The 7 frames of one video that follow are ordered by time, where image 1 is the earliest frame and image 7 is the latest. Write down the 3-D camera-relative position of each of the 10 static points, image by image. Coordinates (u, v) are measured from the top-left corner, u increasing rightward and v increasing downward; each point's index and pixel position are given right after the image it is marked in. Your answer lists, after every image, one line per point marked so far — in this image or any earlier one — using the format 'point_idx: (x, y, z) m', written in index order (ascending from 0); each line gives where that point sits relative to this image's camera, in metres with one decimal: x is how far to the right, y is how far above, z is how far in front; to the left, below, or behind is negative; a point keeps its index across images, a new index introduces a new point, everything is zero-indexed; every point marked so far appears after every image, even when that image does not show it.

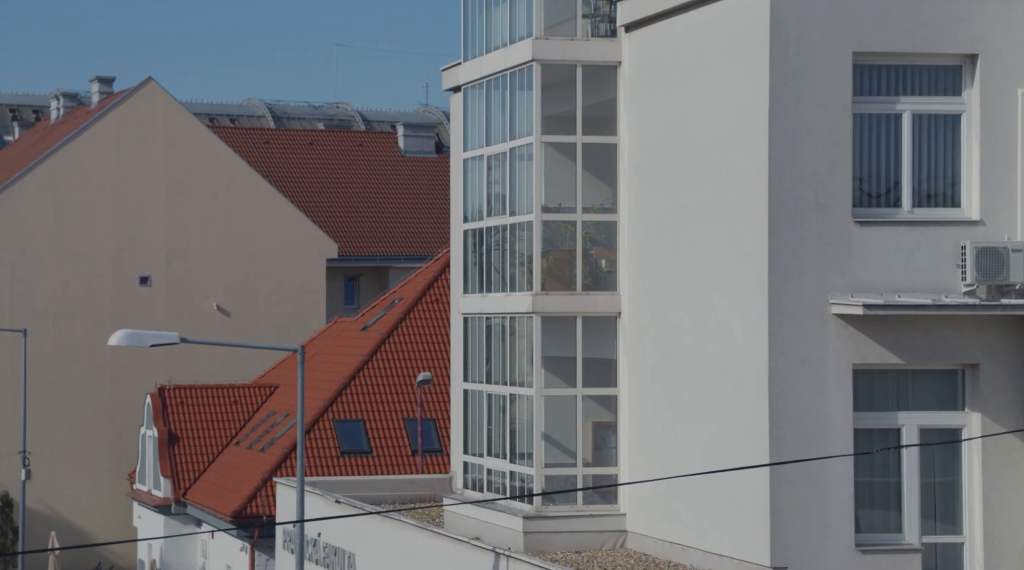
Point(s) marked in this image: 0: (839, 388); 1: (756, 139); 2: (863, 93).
0: (+3.3, -1.1, +19.7) m
1: (+2.5, +1.5, +19.9) m
2: (+3.6, +2.0, +19.9) m
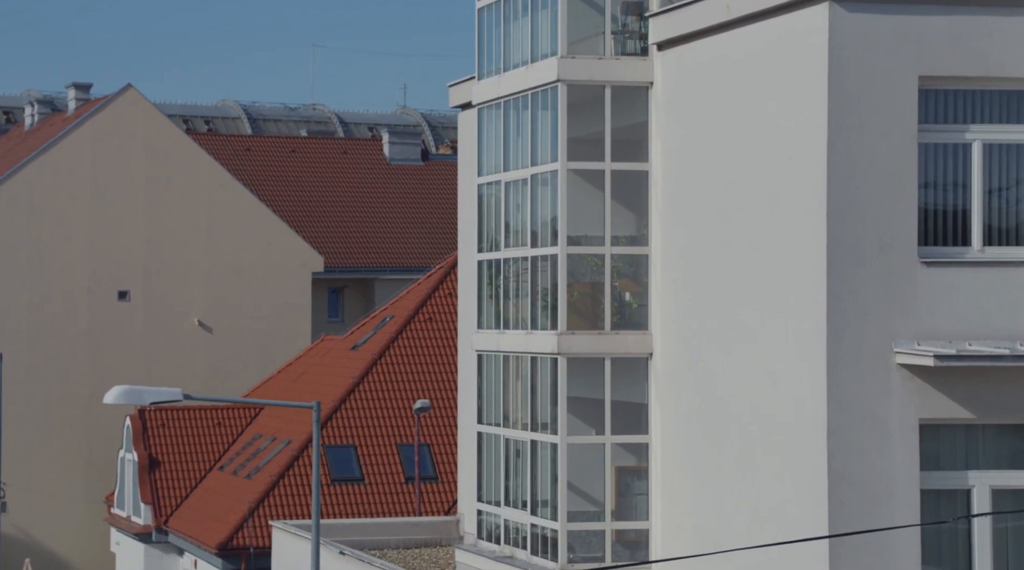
0: (+3.7, -1.5, +18.0) m
1: (+2.8, +1.1, +18.1) m
2: (+3.9, +1.5, +18.2) m
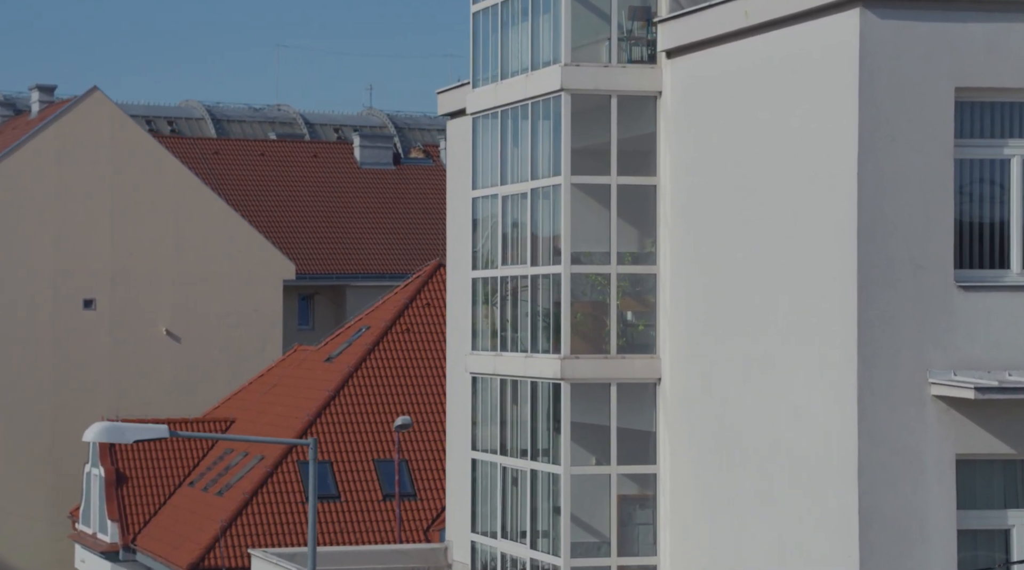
0: (+3.7, -1.7, +16.8) m
1: (+2.9, +0.8, +16.9) m
2: (+4.0, +1.3, +17.1) m
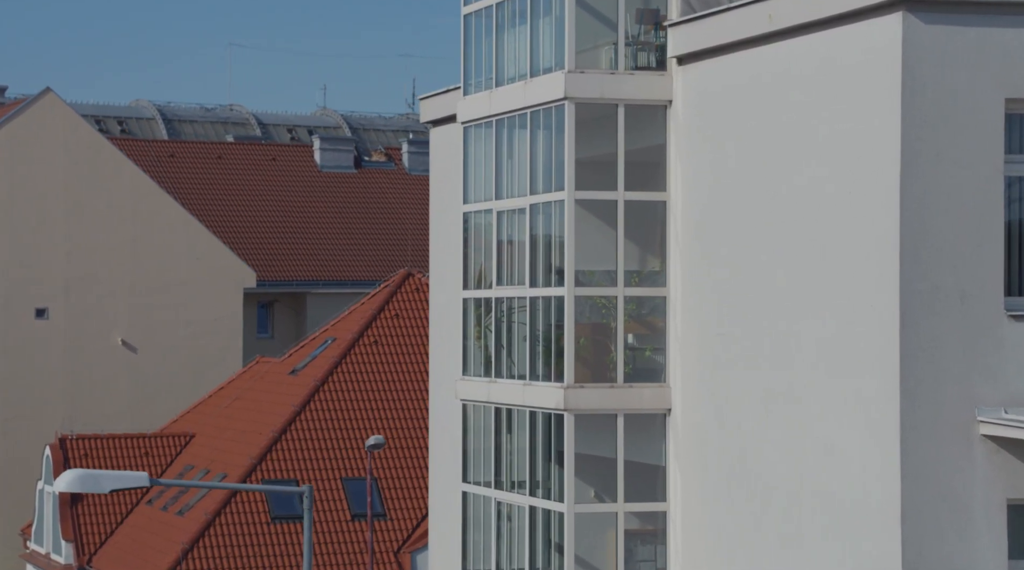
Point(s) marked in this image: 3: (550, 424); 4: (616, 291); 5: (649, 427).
0: (+3.8, -1.9, +15.5) m
1: (+3.0, +0.6, +15.5) m
2: (+4.1, +1.1, +15.7) m
3: (+0.4, -1.4, +19.4) m
4: (+1.0, -0.1, +19.1) m
5: (+1.4, -1.4, +19.2) m
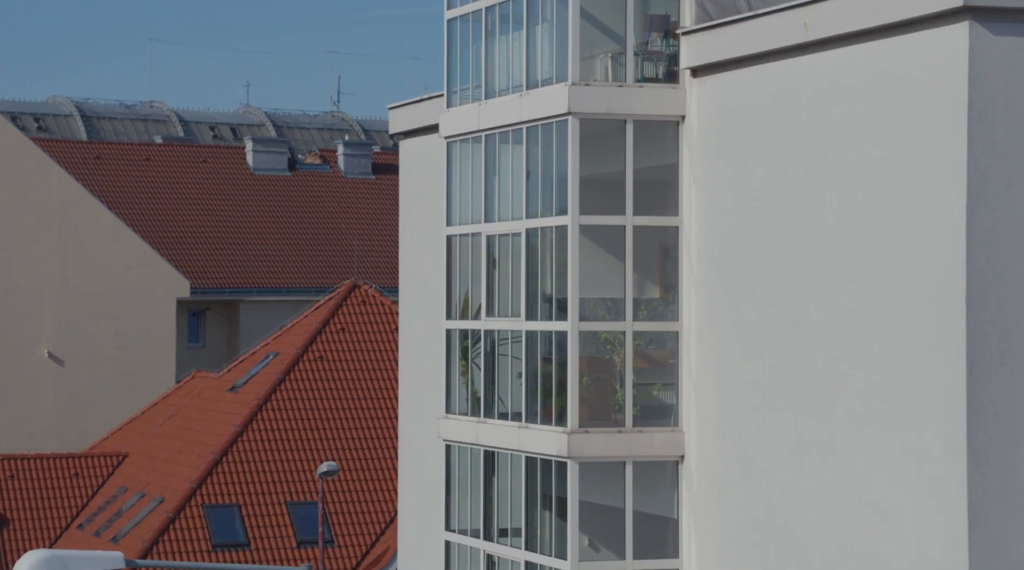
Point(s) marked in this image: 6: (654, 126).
0: (+3.9, -2.3, +13.8) m
1: (+3.1, +0.3, +13.9) m
2: (+4.2, +0.8, +14.1) m
3: (+0.3, -1.7, +17.6) m
4: (+1.0, -0.4, +17.3) m
5: (+1.3, -1.7, +17.4) m
6: (+1.3, +1.4, +17.4) m
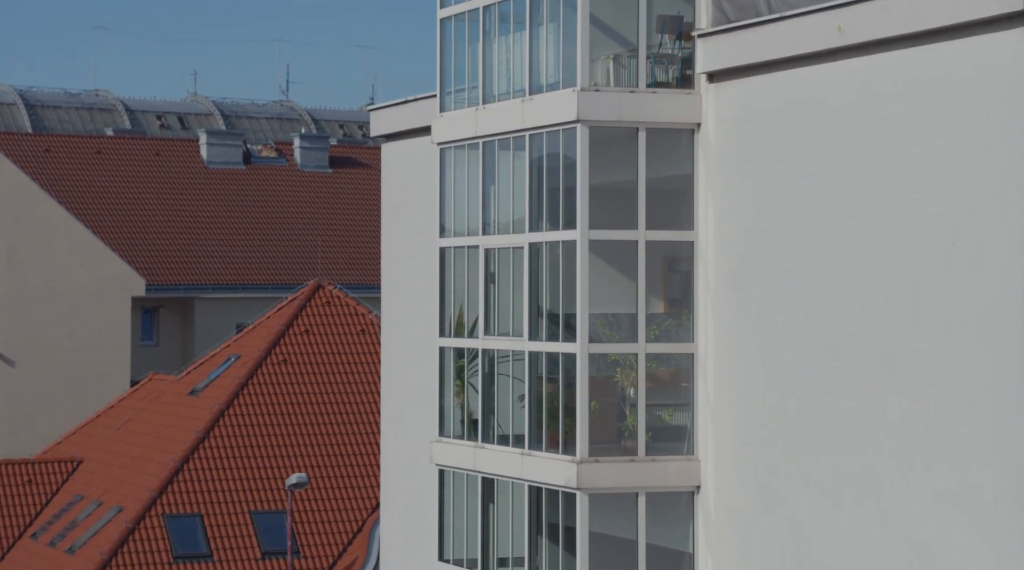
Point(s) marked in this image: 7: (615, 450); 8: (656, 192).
0: (+4.1, -2.4, +12.9) m
1: (+3.2, +0.1, +12.8) m
2: (+4.3, +0.6, +13.1) m
3: (+0.4, -1.9, +16.5) m
4: (+1.0, -0.5, +16.3) m
5: (+1.4, -1.9, +16.4) m
6: (+1.3, +1.3, +16.3) m
7: (+0.9, -1.4, +16.2) m
8: (+1.2, +0.8, +16.3) m
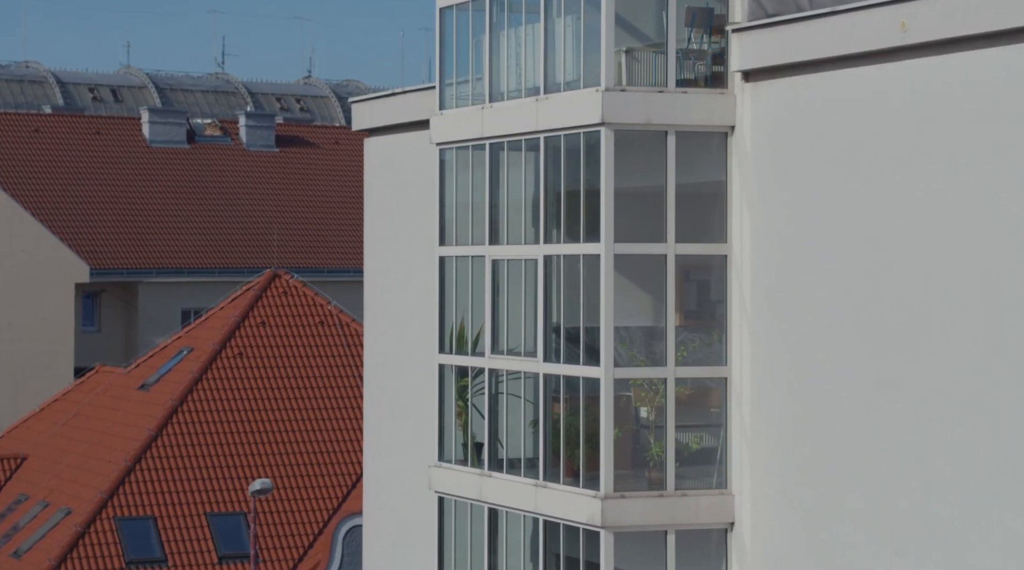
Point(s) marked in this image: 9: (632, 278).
0: (+4.3, -2.6, +11.6) m
1: (+3.5, -0.1, +11.5) m
2: (+4.6, +0.4, +11.8) m
3: (+0.5, -2.0, +15.1) m
4: (+1.2, -0.7, +14.9) m
5: (+1.5, -2.0, +15.0) m
6: (+1.4, +1.1, +14.9) m
7: (+1.0, -1.5, +14.9) m
8: (+1.3, +0.6, +14.9) m
9: (+1.0, +0.1, +14.8) m
